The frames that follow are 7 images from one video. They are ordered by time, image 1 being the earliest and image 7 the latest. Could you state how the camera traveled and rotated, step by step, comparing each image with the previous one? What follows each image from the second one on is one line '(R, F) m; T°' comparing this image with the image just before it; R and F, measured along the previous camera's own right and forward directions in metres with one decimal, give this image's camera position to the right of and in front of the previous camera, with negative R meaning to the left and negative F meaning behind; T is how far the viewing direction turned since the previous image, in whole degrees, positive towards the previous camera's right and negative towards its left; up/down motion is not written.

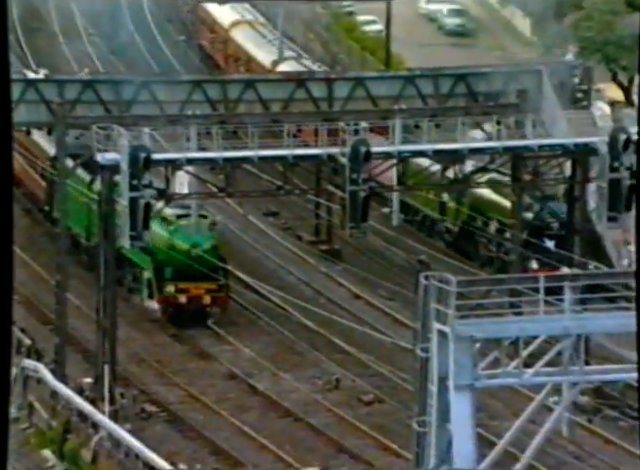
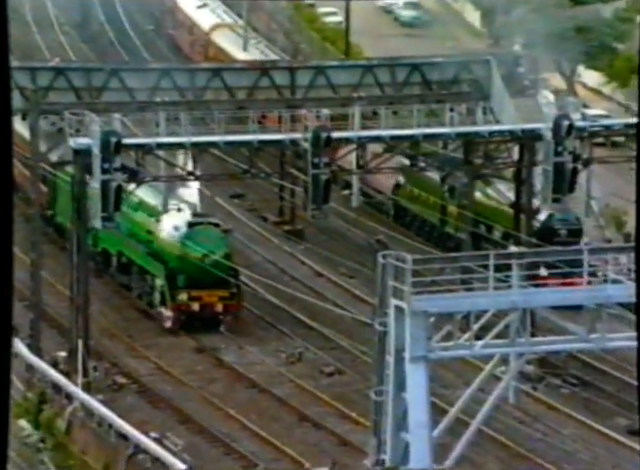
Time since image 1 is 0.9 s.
(+0.3, -0.5) m; -1°
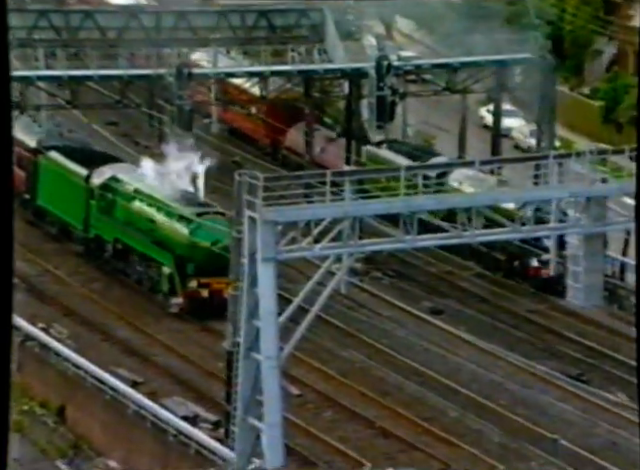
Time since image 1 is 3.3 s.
(0.0, -1.8) m; +4°
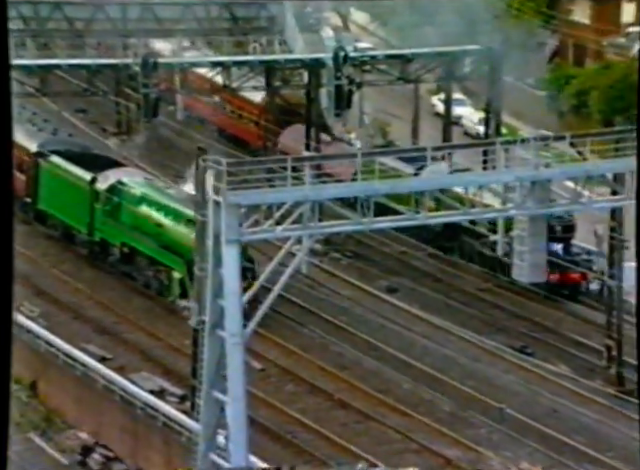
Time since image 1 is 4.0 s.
(0.0, -0.5) m; +1°
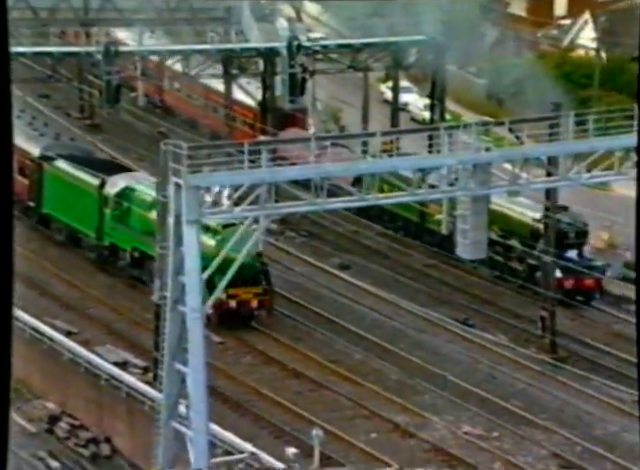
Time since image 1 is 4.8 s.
(0.0, -0.6) m; +1°
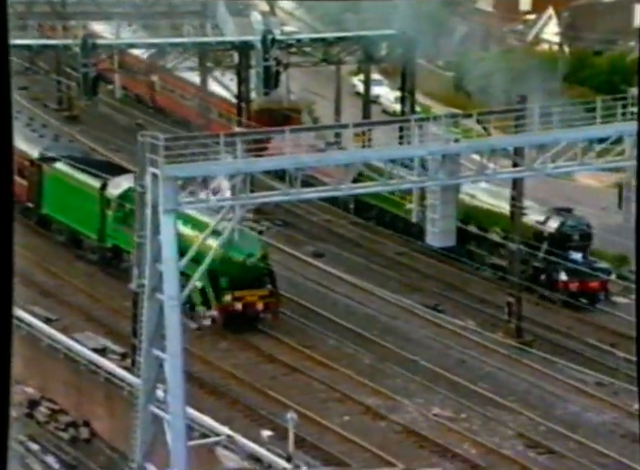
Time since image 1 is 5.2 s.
(0.0, -0.3) m; +1°
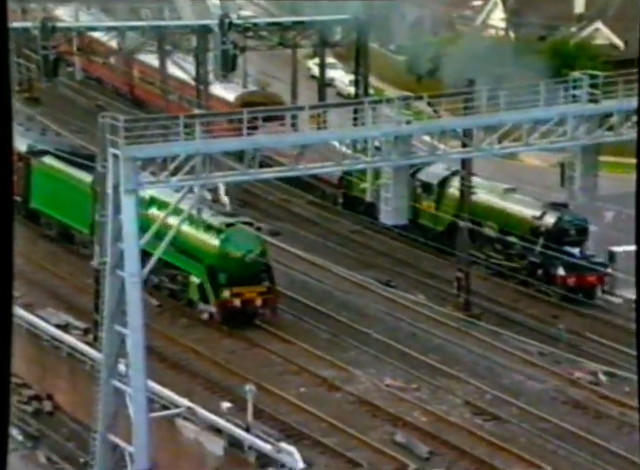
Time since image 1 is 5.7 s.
(0.0, -0.4) m; +1°
